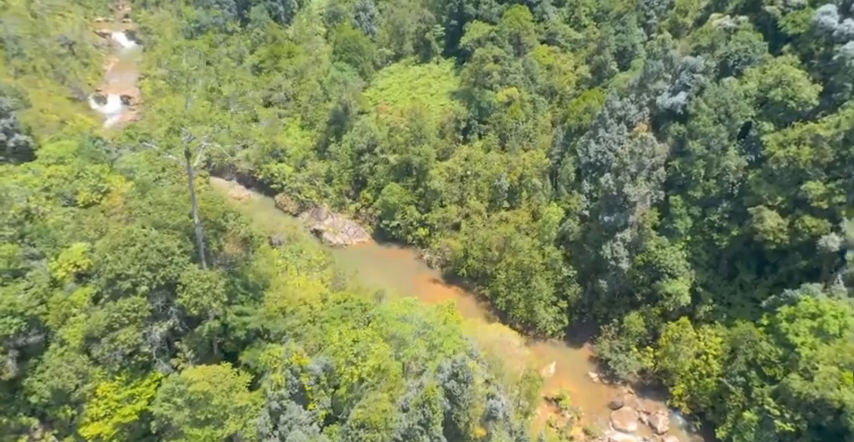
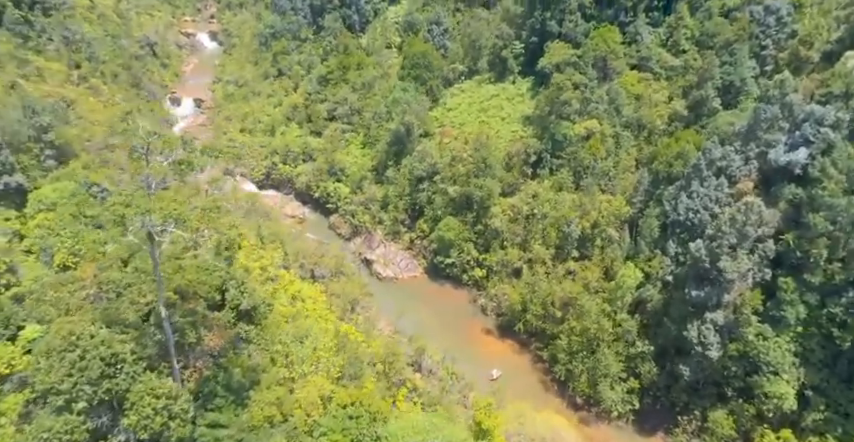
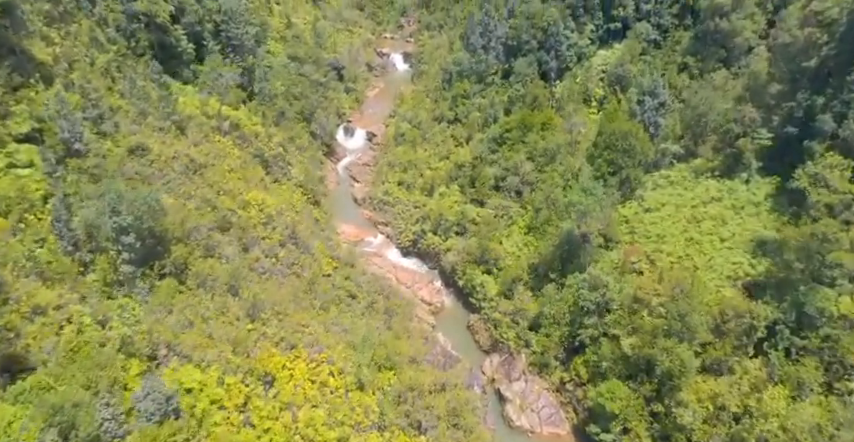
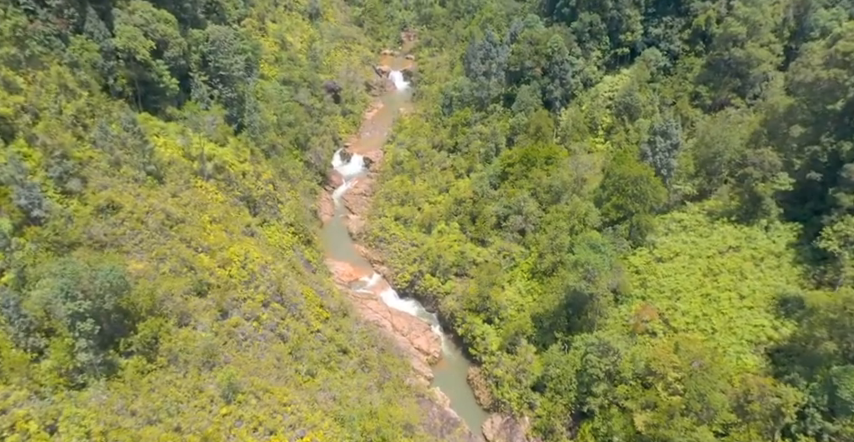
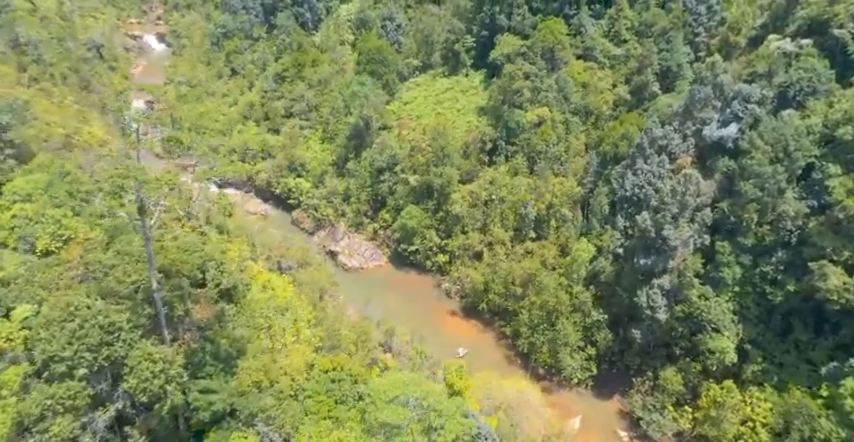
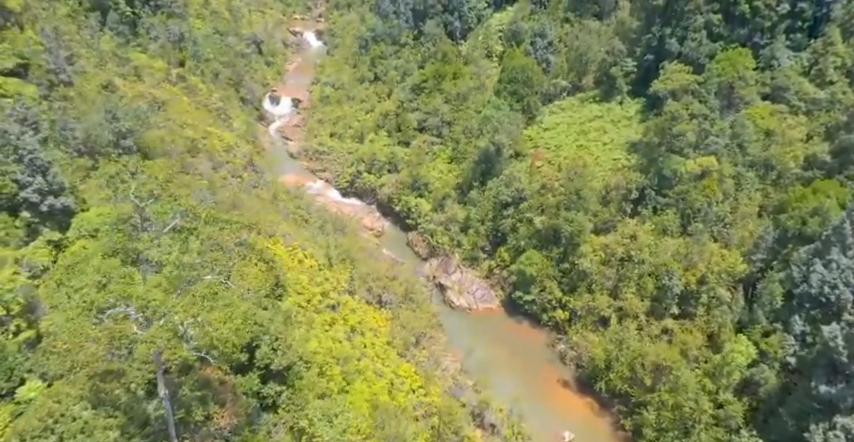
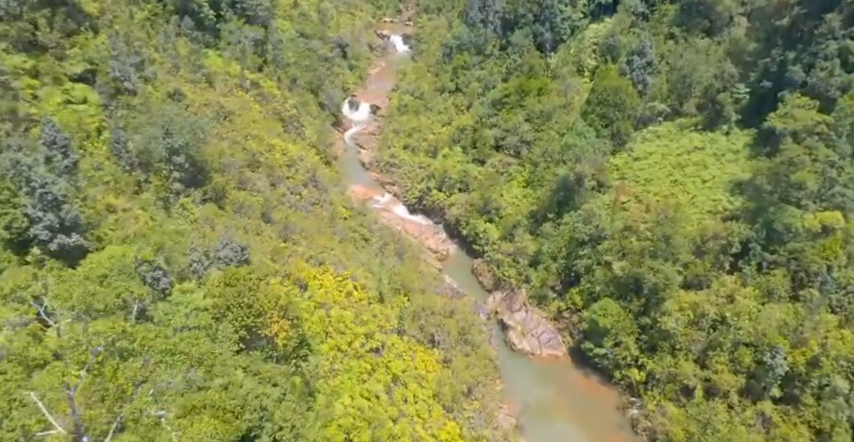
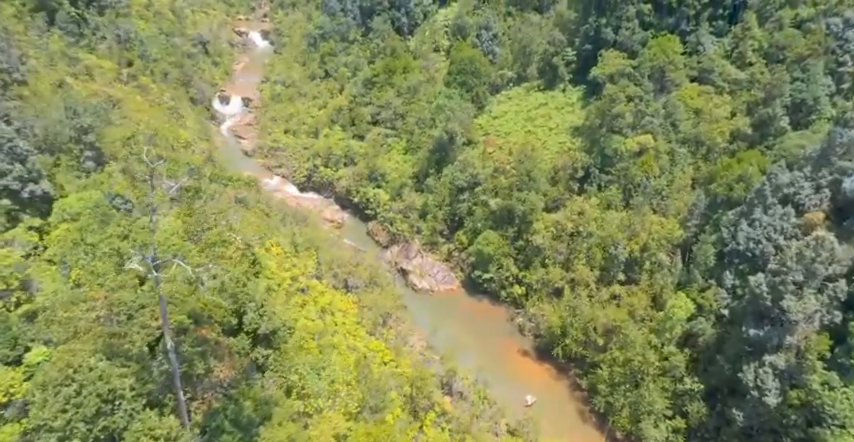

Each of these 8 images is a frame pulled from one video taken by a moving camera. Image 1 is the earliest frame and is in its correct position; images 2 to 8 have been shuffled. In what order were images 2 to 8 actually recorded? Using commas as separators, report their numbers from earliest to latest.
5, 2, 8, 6, 7, 3, 4
